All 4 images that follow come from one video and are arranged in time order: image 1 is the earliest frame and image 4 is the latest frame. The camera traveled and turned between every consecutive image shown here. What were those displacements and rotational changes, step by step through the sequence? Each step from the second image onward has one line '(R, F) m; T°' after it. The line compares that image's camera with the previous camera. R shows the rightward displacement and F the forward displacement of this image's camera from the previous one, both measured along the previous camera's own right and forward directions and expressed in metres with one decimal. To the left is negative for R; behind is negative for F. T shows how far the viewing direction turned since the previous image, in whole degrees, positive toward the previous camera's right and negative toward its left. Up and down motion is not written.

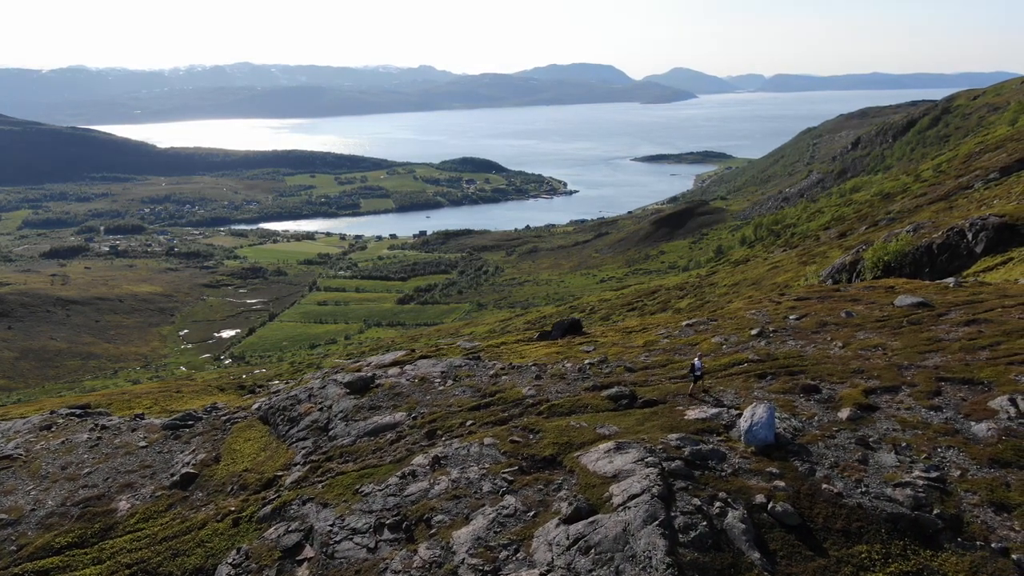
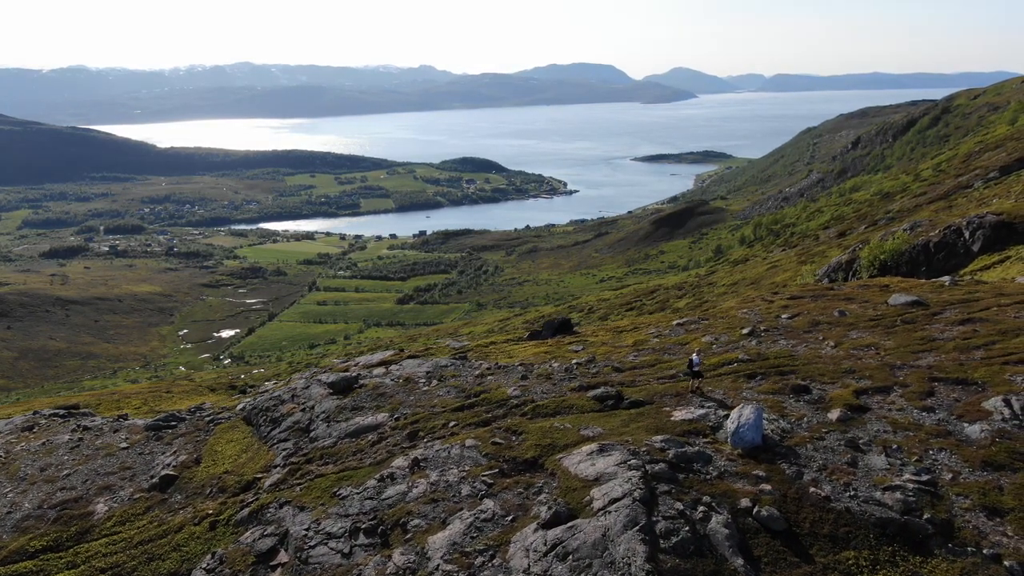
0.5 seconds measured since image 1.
(+0.9, +1.0) m; 0°
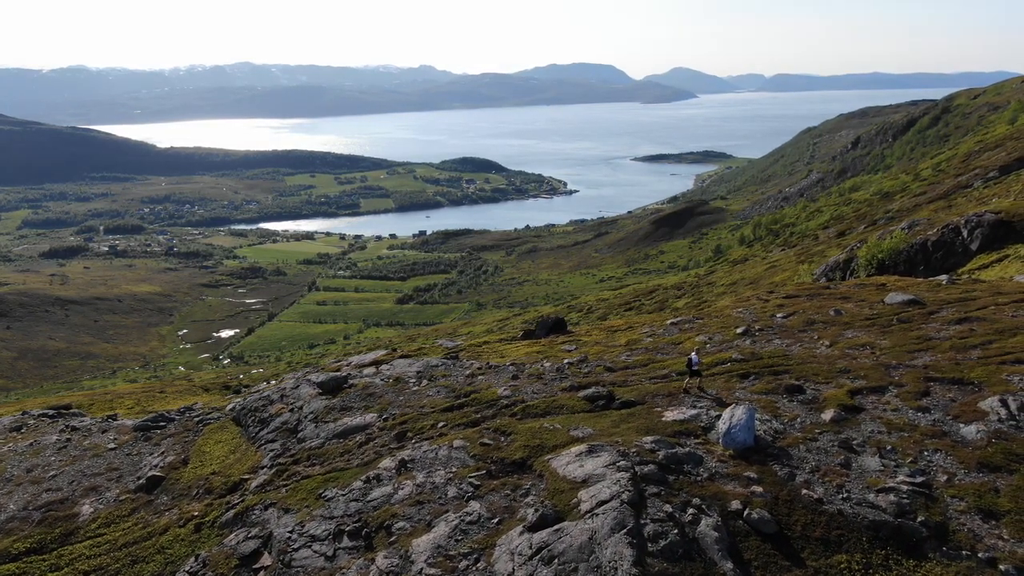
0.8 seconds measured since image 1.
(+0.6, +0.6) m; 0°
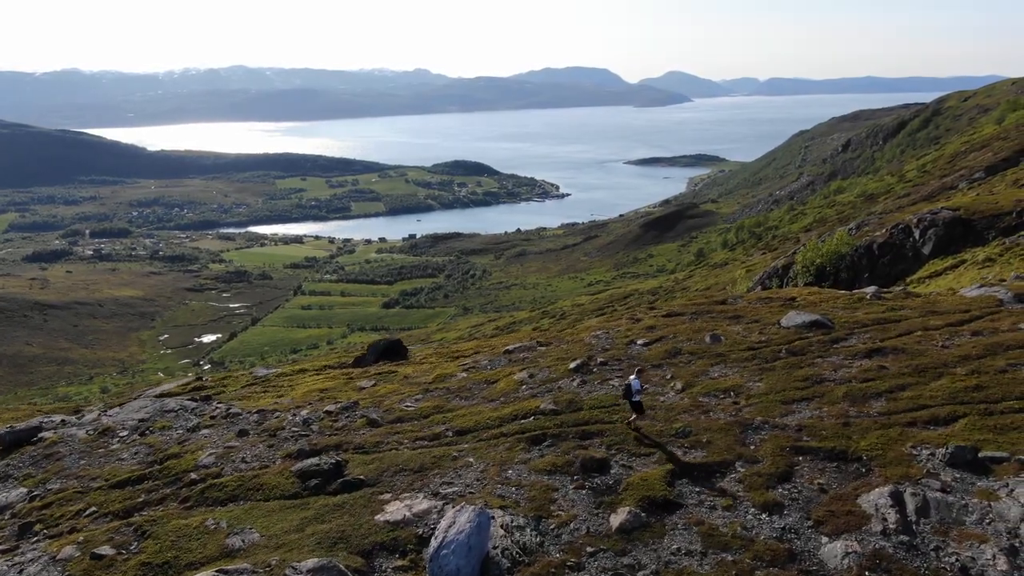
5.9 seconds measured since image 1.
(+11.6, +13.9) m; 0°
